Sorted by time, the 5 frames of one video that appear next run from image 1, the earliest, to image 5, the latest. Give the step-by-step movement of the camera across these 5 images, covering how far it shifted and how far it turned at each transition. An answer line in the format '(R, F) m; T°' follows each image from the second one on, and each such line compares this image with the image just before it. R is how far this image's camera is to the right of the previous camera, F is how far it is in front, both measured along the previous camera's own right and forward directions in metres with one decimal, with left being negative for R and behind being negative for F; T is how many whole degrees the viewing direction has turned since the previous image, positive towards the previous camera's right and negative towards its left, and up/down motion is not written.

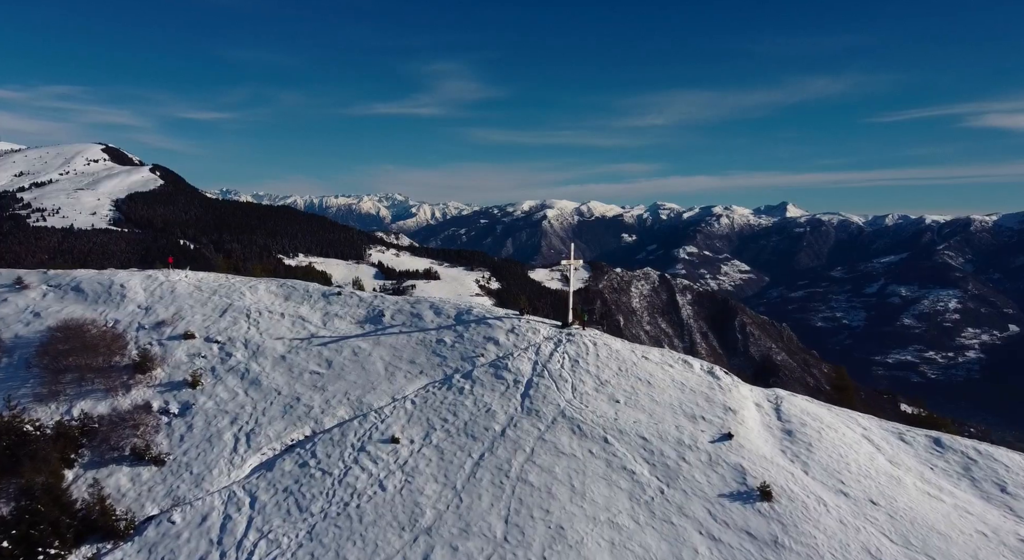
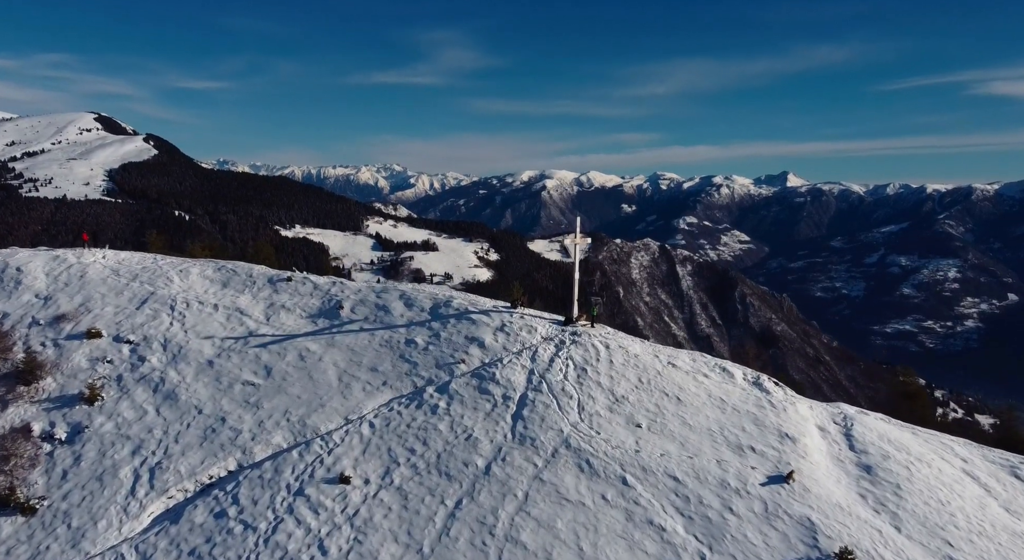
(+0.4, +6.9) m; 0°
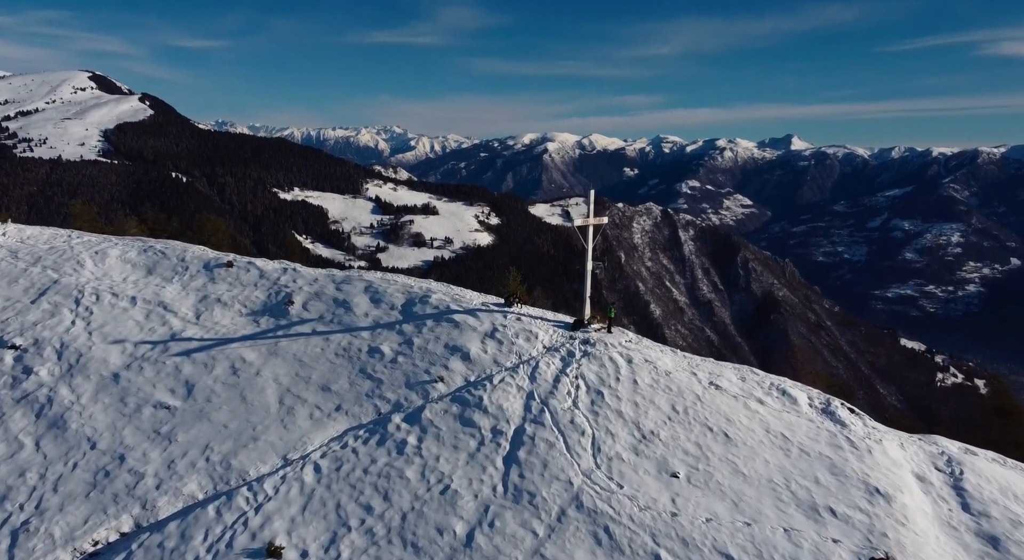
(+0.2, +5.8) m; 0°
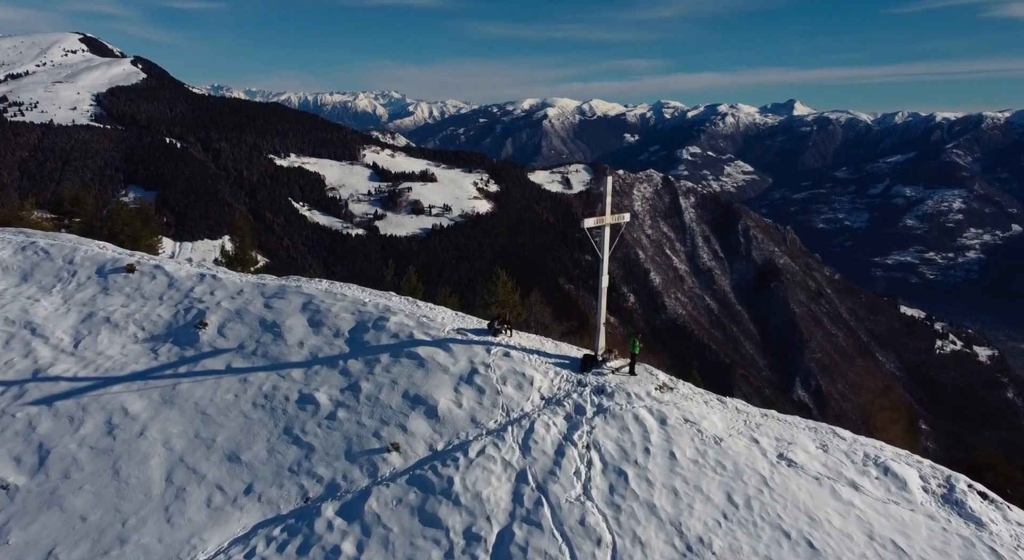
(+0.3, +5.6) m; 0°
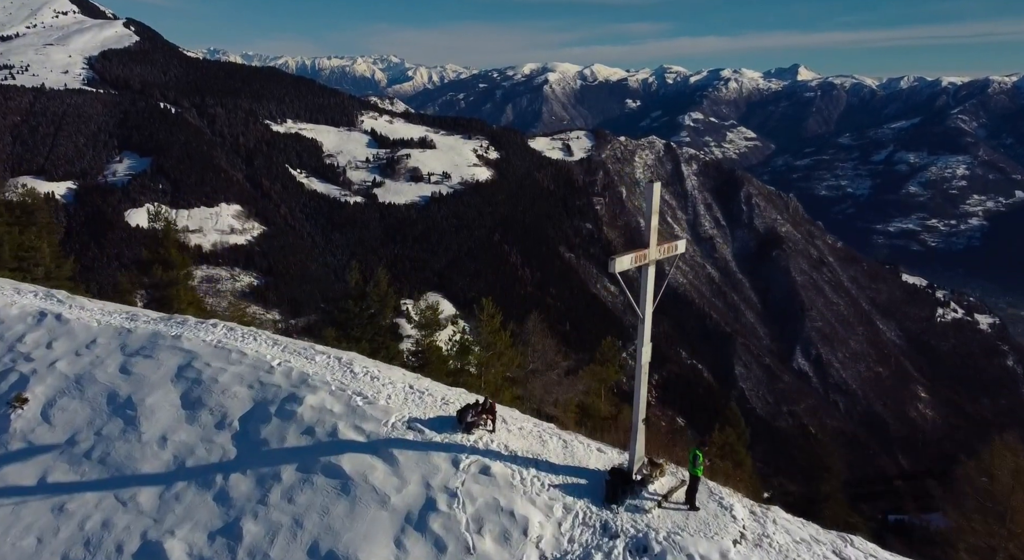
(+0.2, +5.8) m; 0°
